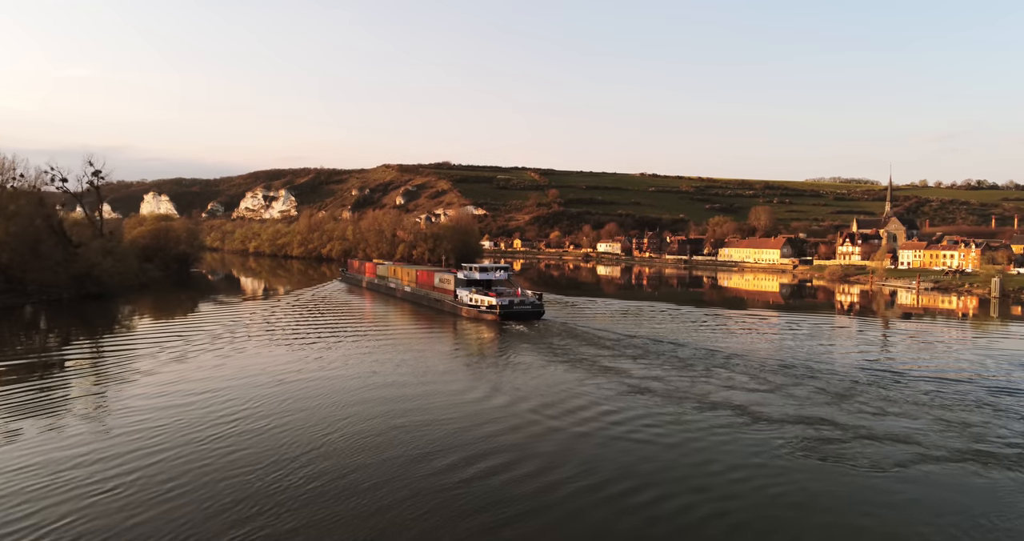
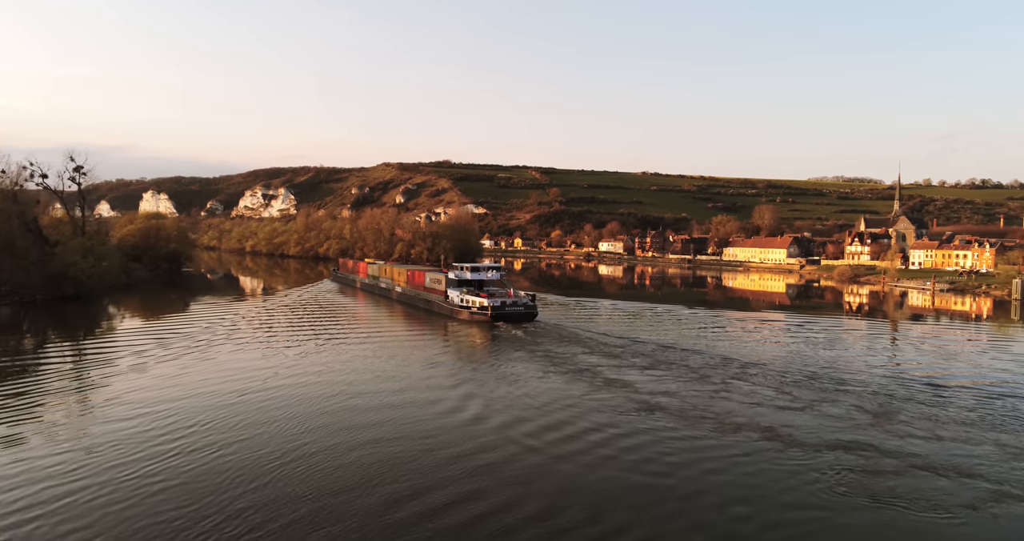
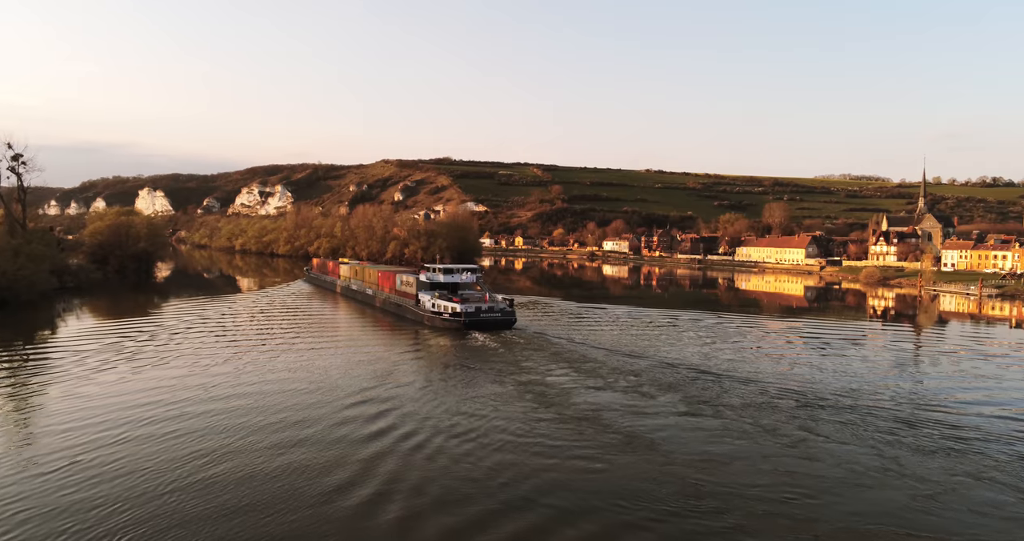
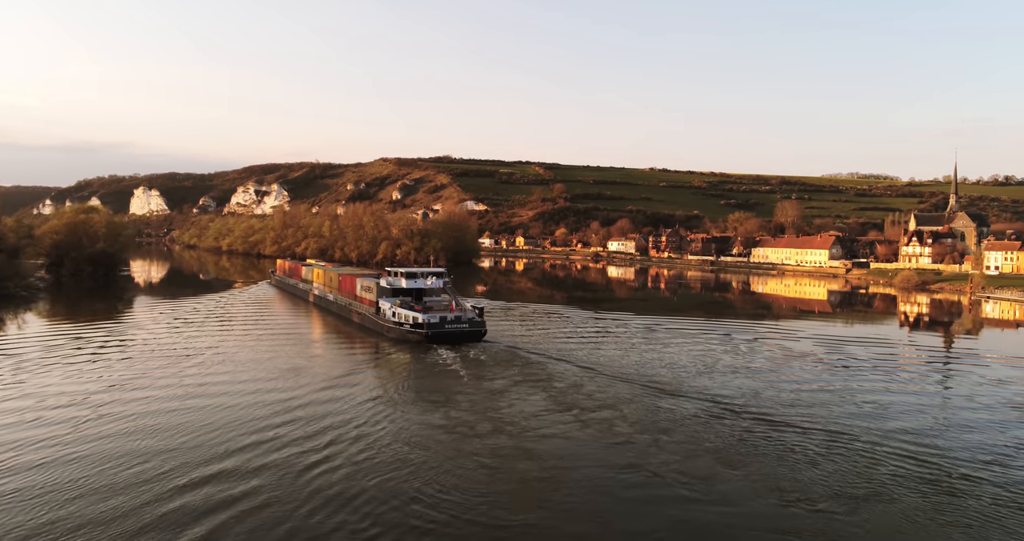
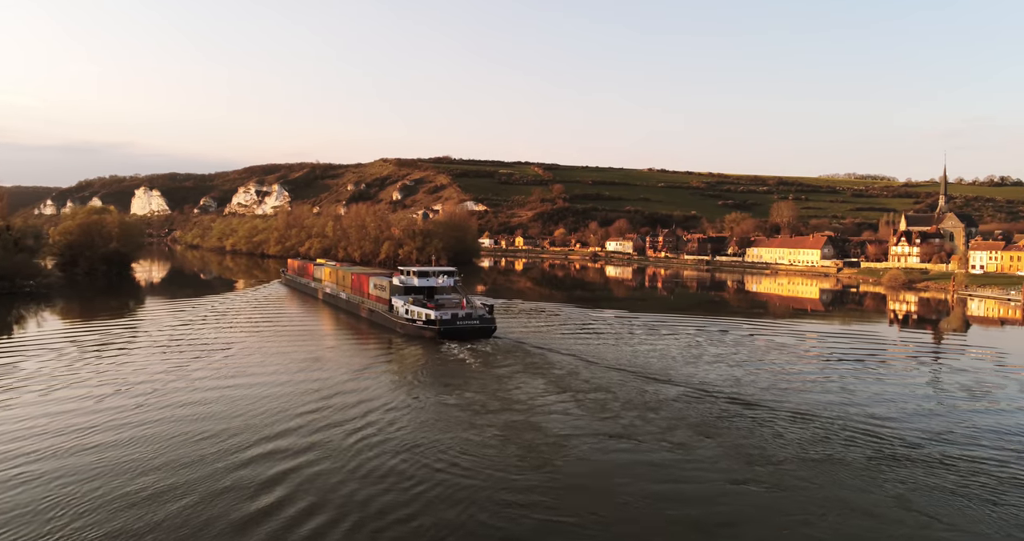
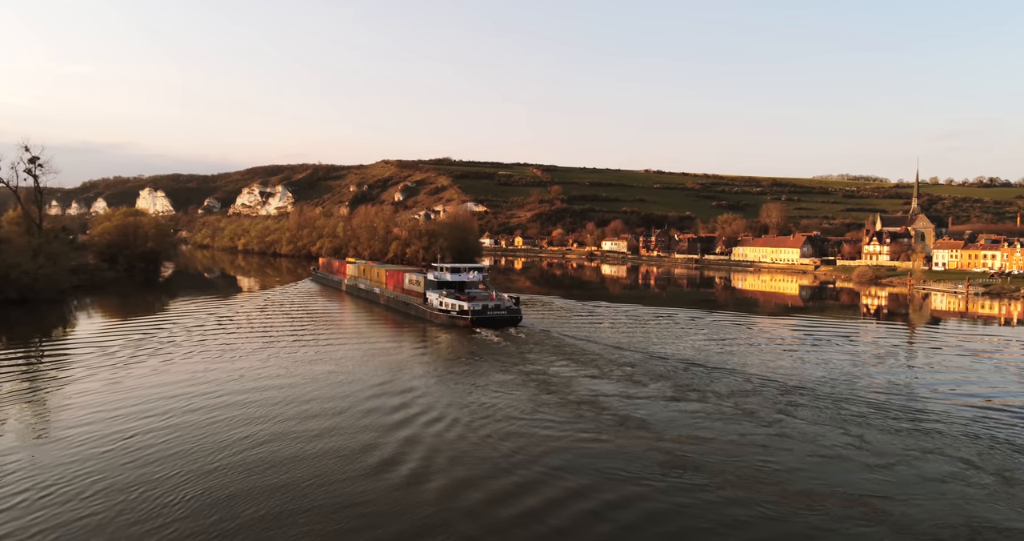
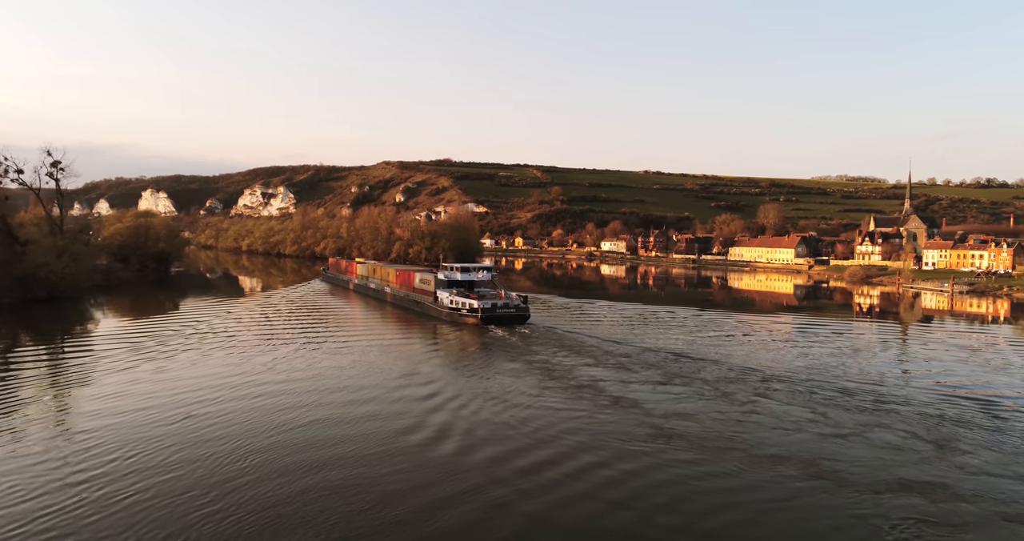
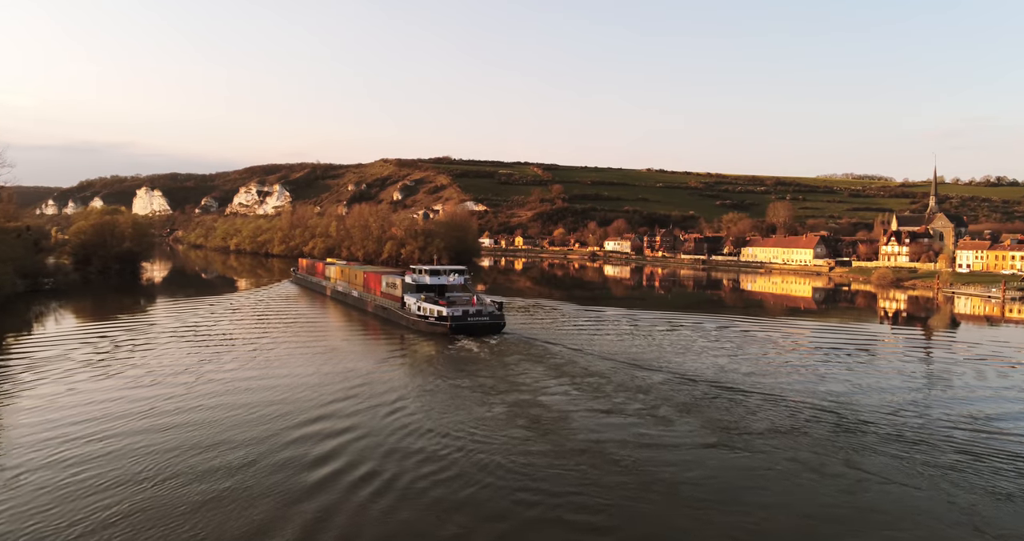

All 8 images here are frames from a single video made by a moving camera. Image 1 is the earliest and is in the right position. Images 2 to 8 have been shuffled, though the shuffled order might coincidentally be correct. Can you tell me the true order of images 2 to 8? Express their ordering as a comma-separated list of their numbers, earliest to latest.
2, 7, 6, 3, 8, 5, 4
